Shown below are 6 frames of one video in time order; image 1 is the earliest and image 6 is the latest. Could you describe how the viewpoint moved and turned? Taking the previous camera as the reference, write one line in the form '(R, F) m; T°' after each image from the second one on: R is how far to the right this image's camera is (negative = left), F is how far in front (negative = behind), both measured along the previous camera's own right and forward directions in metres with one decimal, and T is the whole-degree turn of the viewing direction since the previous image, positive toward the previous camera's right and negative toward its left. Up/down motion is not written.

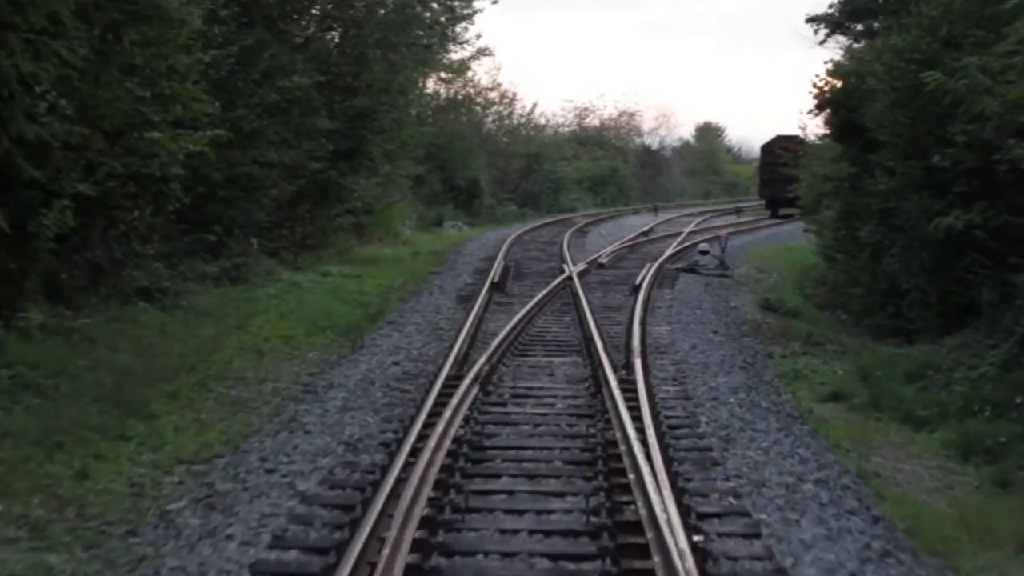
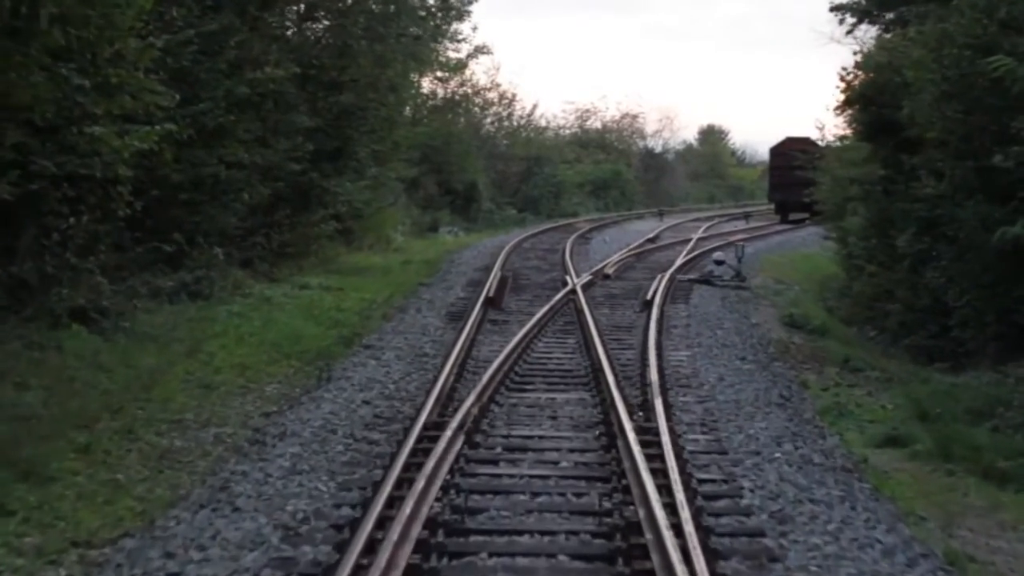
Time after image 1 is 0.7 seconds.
(0.0, +1.9) m; 0°
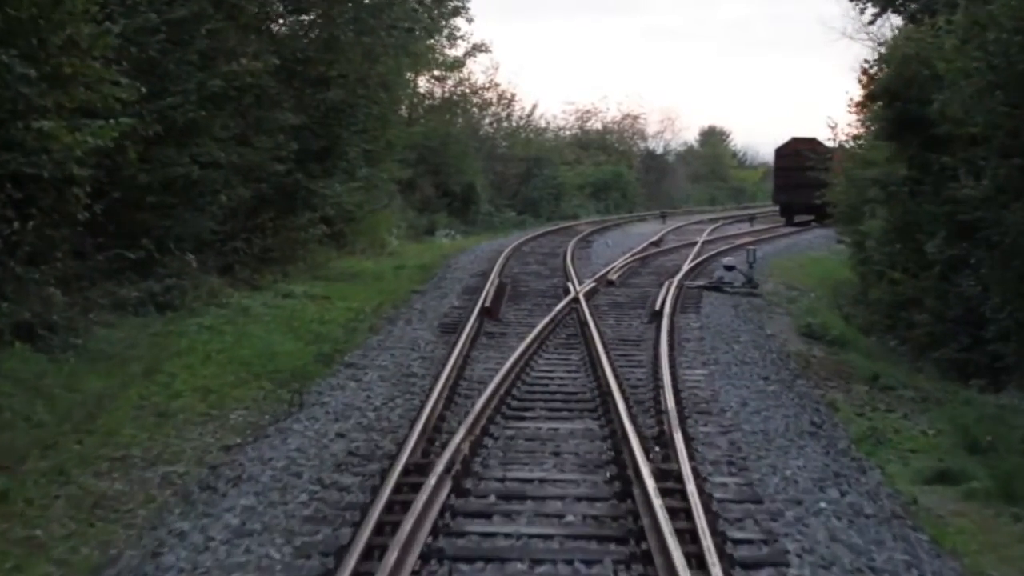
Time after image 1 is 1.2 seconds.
(0.0, +1.3) m; 0°
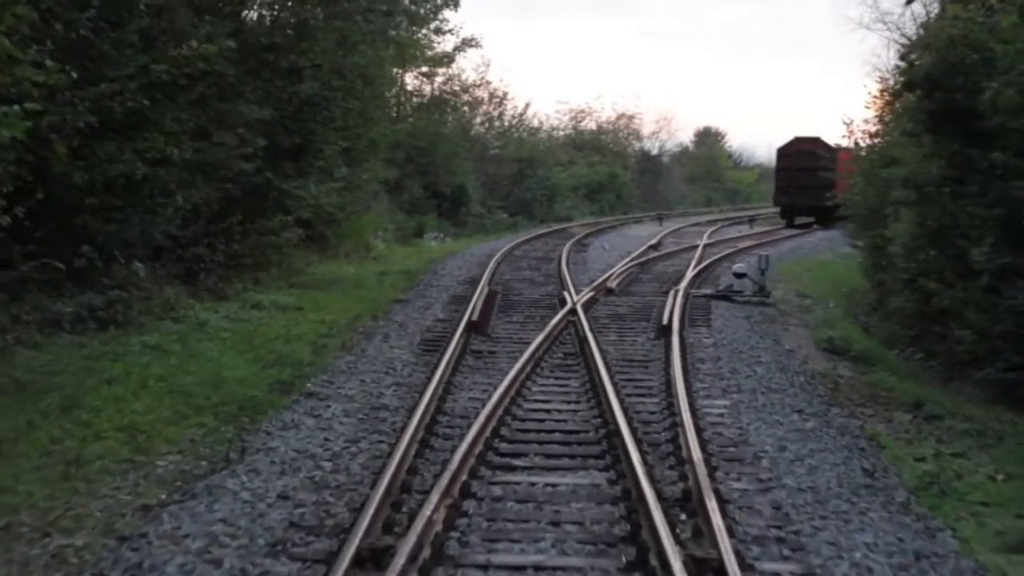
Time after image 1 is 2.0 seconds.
(0.0, +1.7) m; 0°
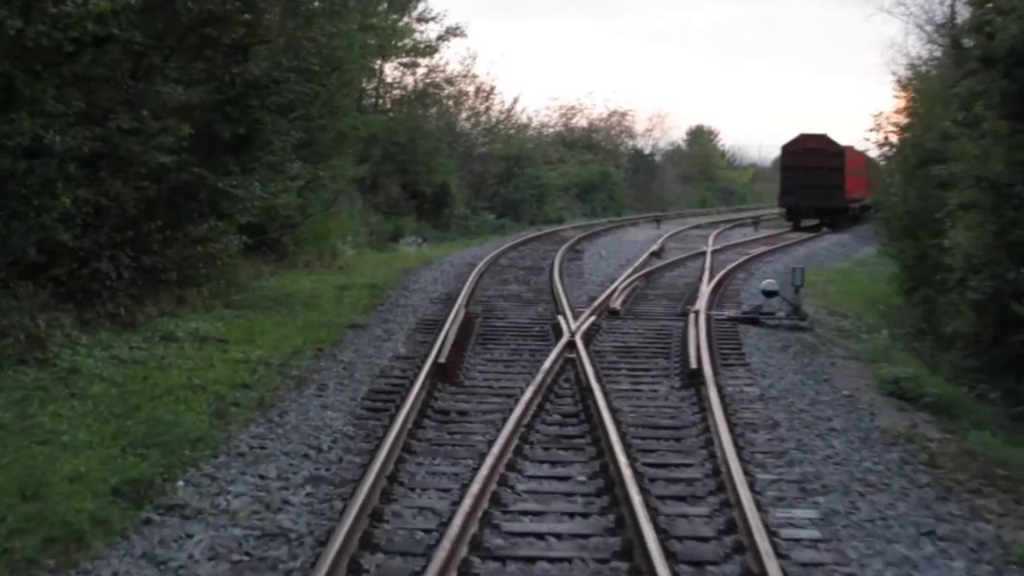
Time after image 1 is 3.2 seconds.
(0.0, +3.5) m; 0°
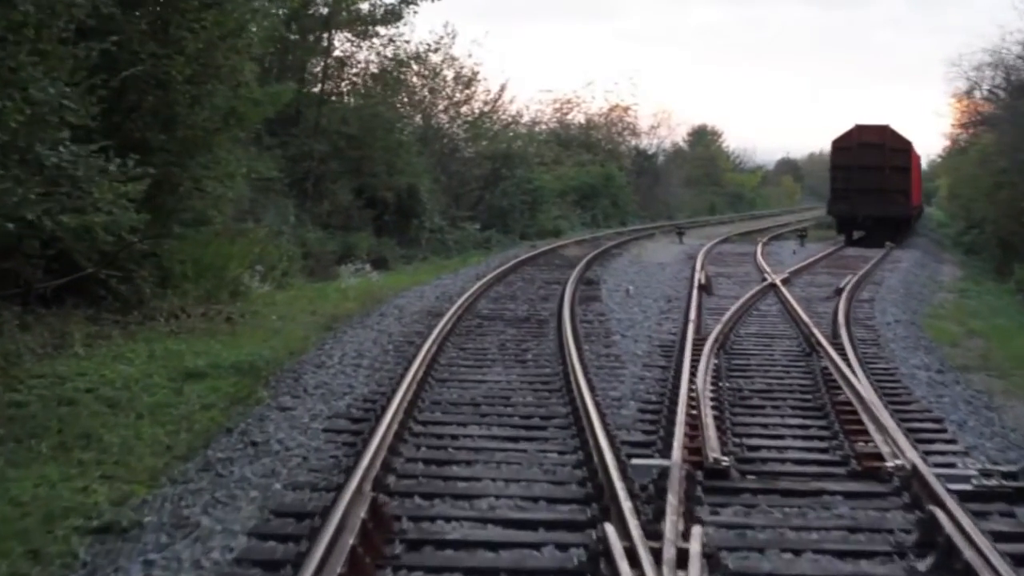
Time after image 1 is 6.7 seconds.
(0.0, +8.9) m; 0°
